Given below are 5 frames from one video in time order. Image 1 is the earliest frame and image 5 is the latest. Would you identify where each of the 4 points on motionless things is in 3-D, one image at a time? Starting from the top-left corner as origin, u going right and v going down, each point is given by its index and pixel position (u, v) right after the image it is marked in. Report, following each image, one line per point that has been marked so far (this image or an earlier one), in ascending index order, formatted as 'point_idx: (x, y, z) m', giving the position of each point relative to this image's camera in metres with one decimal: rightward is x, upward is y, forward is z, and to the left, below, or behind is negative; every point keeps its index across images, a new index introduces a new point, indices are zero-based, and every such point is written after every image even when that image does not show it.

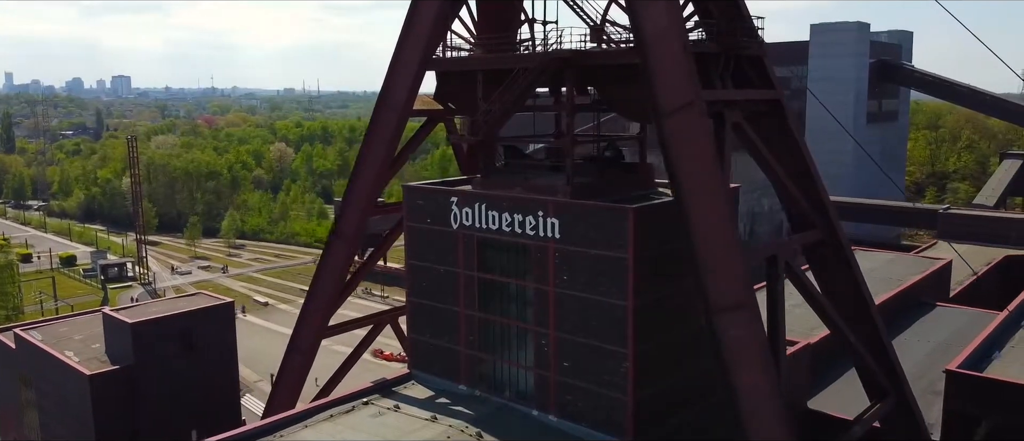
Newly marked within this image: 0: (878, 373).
0: (+7.2, -3.0, +14.9) m
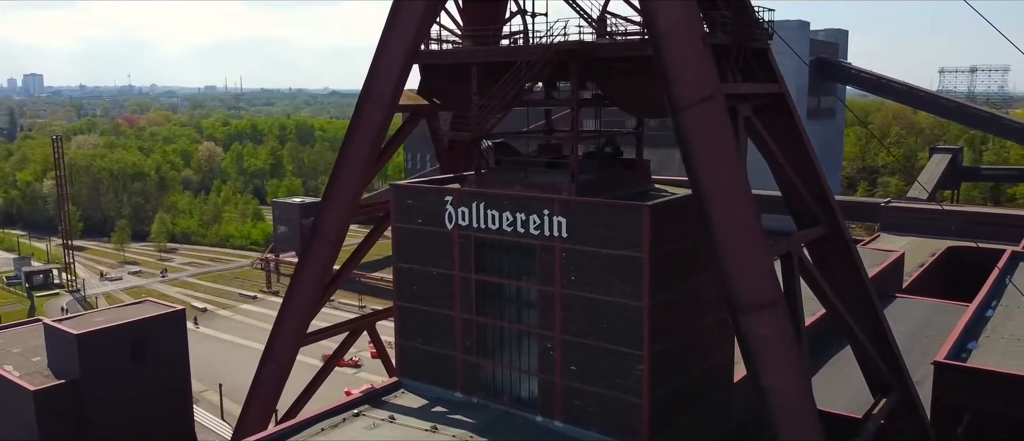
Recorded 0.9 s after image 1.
0: (+7.3, -2.9, +14.8) m
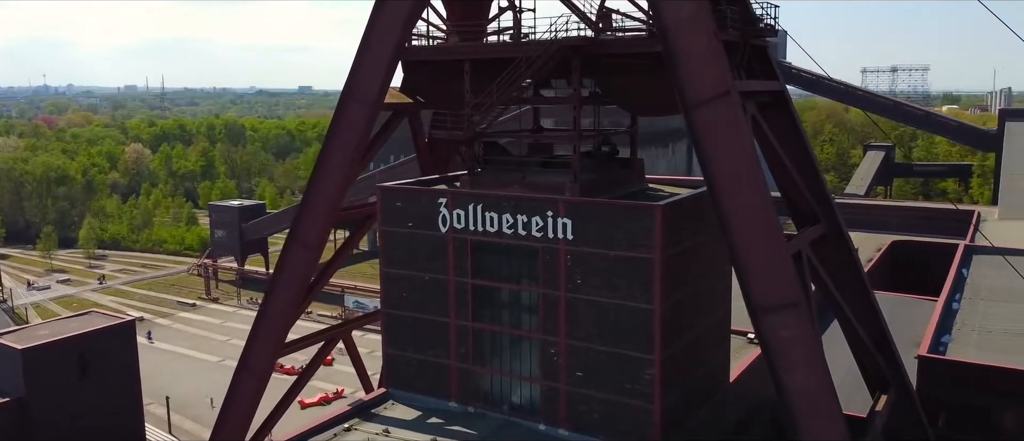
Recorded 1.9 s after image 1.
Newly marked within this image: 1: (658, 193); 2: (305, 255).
0: (+7.3, -2.8, +14.9) m
1: (+3.0, +0.6, +15.4) m
2: (-4.7, -0.8, +17.1) m
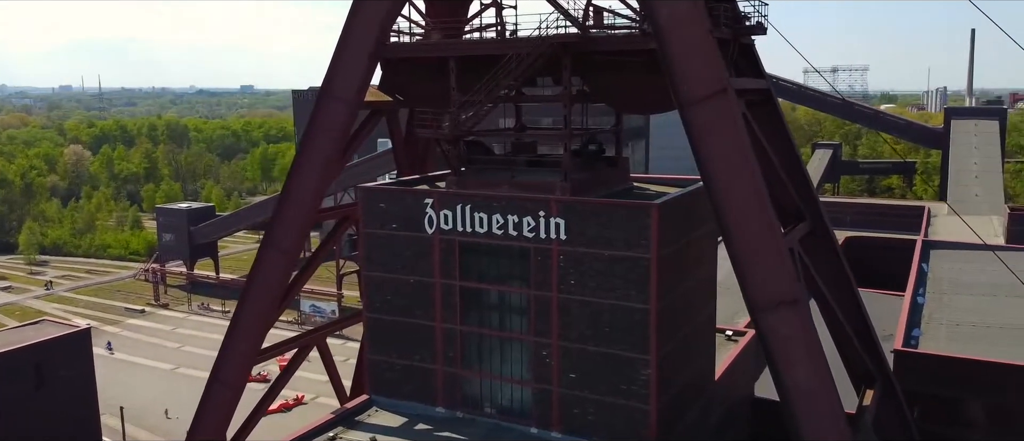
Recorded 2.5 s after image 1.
0: (+7.0, -2.8, +15.1) m
1: (+2.7, +0.6, +15.3) m
2: (-5.1, -0.9, +16.5) m
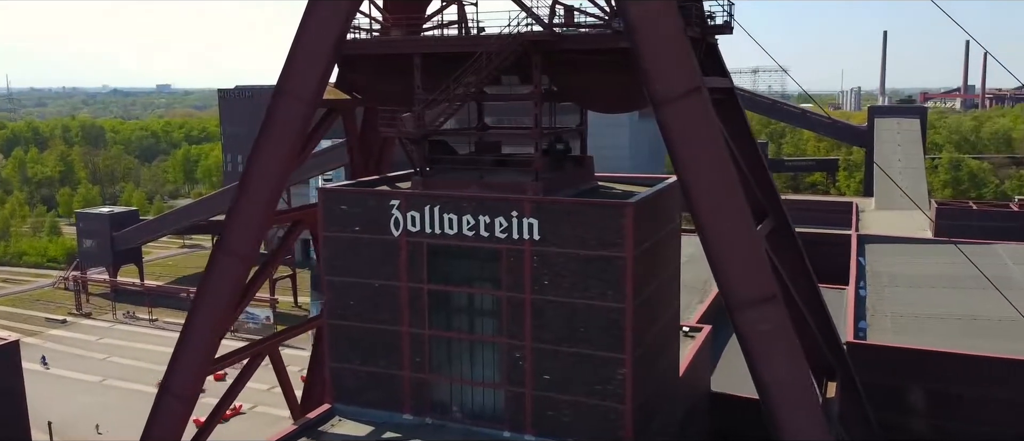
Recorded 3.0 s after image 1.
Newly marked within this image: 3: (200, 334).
0: (+6.4, -2.7, +15.4) m
1: (+2.0, +0.6, +15.2) m
2: (-5.8, -0.9, +15.8) m
3: (-6.7, -2.4, +16.2) m
